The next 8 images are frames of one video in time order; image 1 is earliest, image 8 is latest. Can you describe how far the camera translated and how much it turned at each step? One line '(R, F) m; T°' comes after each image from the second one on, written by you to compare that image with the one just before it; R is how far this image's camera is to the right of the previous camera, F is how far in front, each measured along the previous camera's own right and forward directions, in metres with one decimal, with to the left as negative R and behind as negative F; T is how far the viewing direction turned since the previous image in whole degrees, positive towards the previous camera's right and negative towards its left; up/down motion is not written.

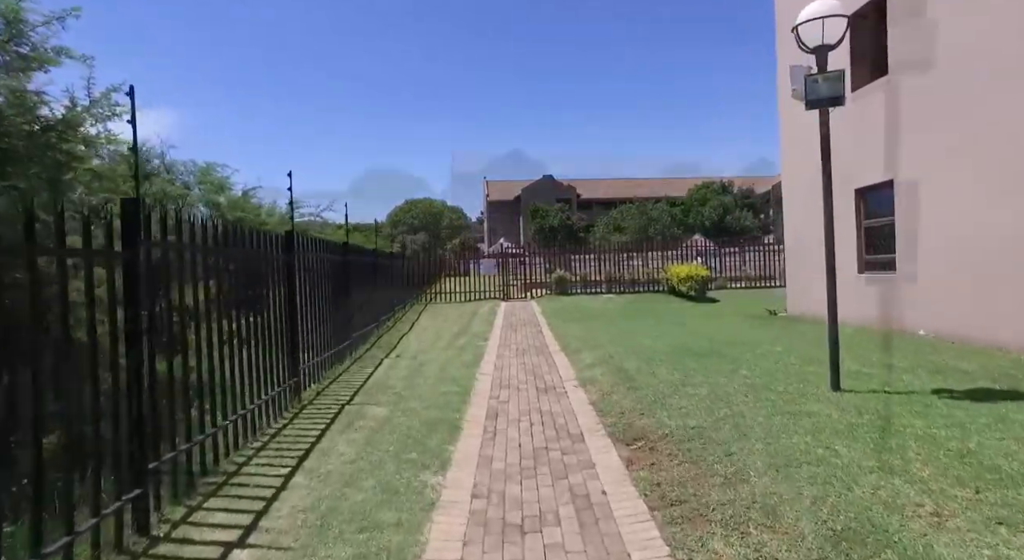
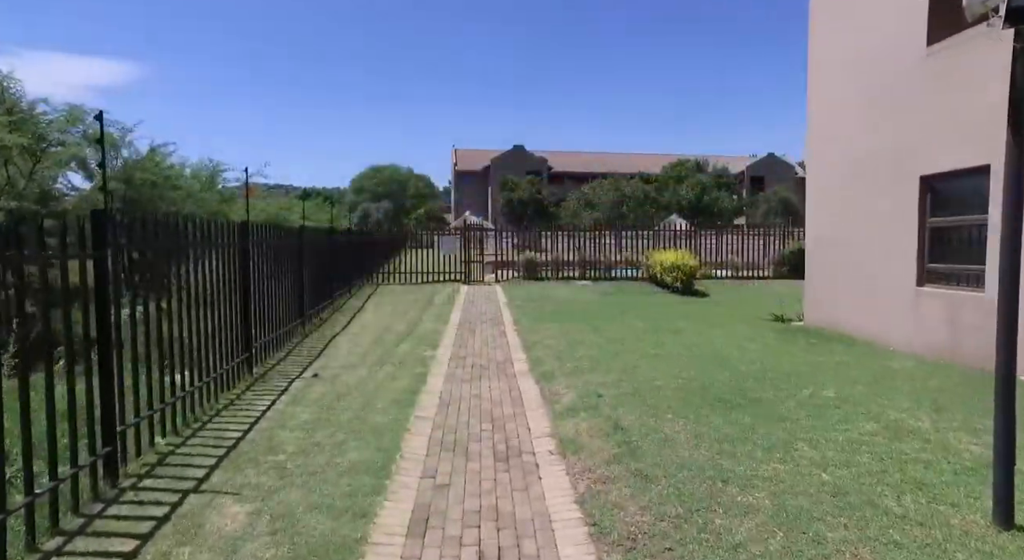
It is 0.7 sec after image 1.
(+0.1, +2.2) m; +3°
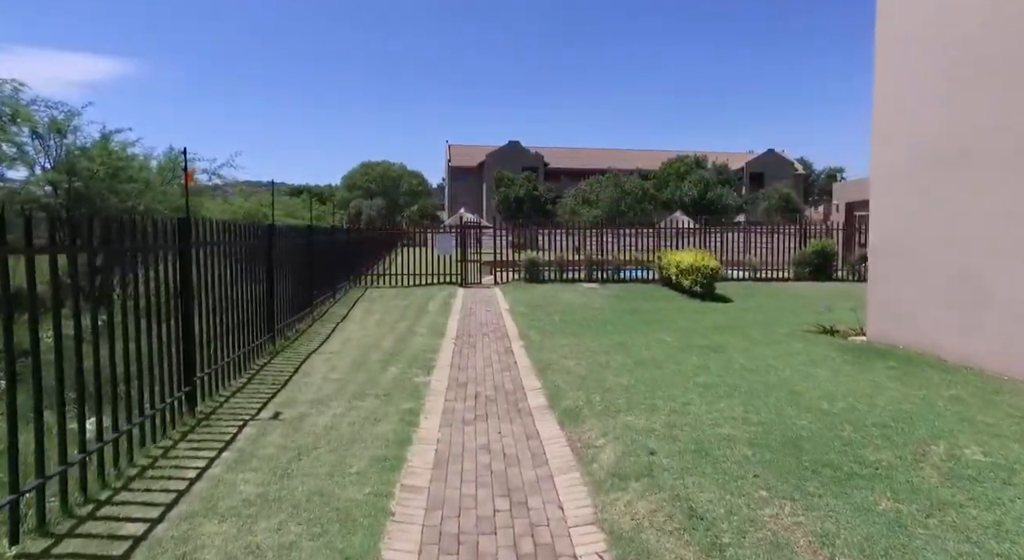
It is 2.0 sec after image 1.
(-0.2, +1.5) m; +1°
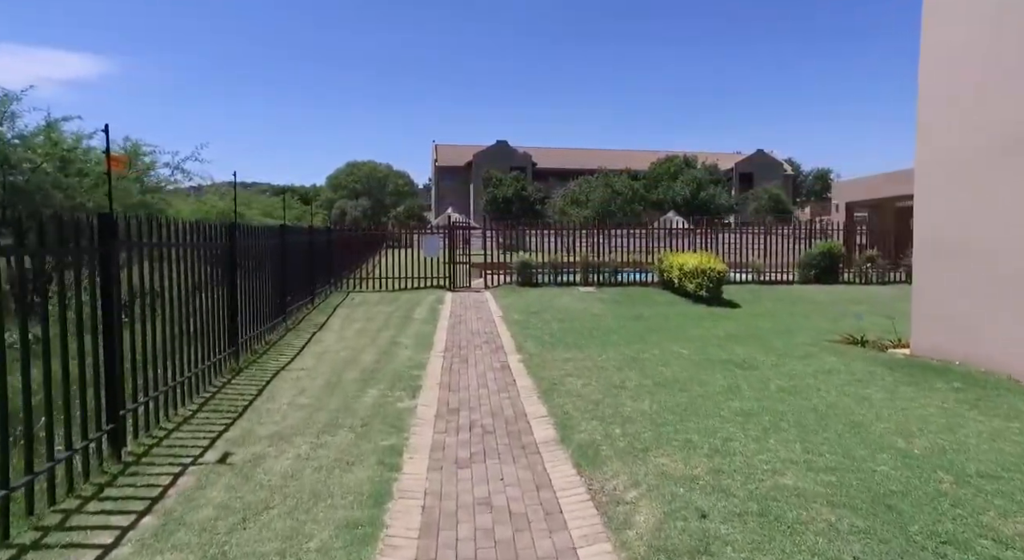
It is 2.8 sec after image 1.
(-0.1, +1.0) m; +1°
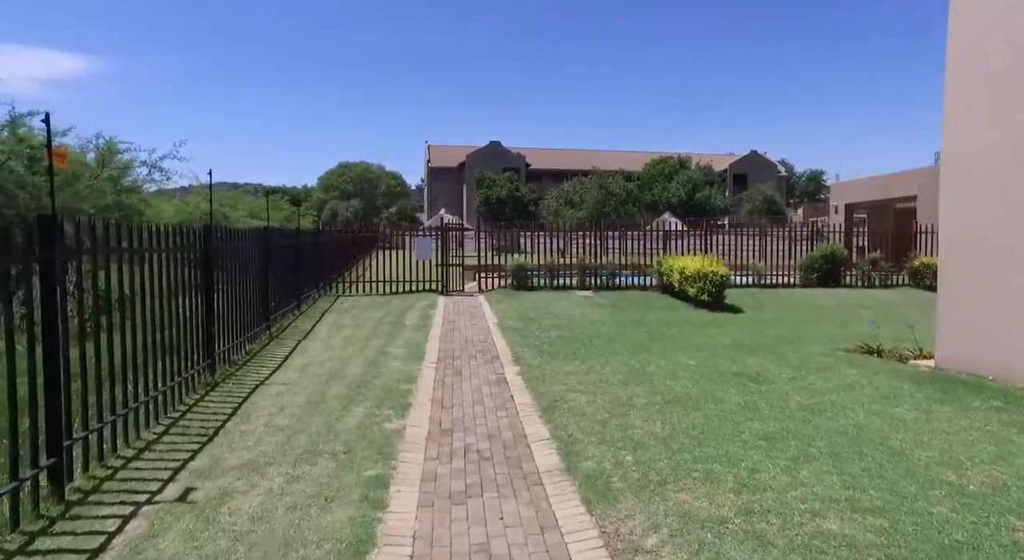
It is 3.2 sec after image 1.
(-0.1, +0.5) m; +1°
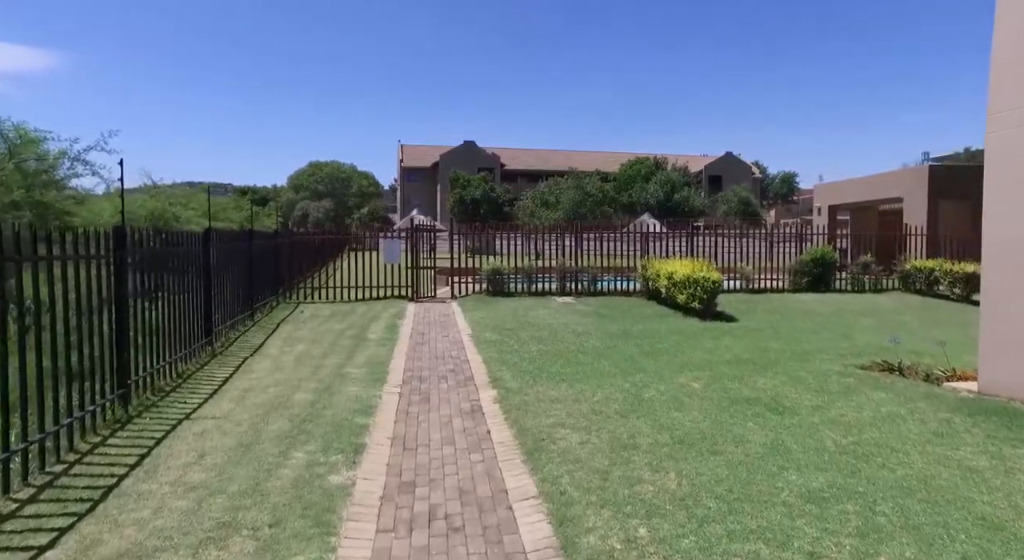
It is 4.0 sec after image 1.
(0.0, +1.1) m; +2°
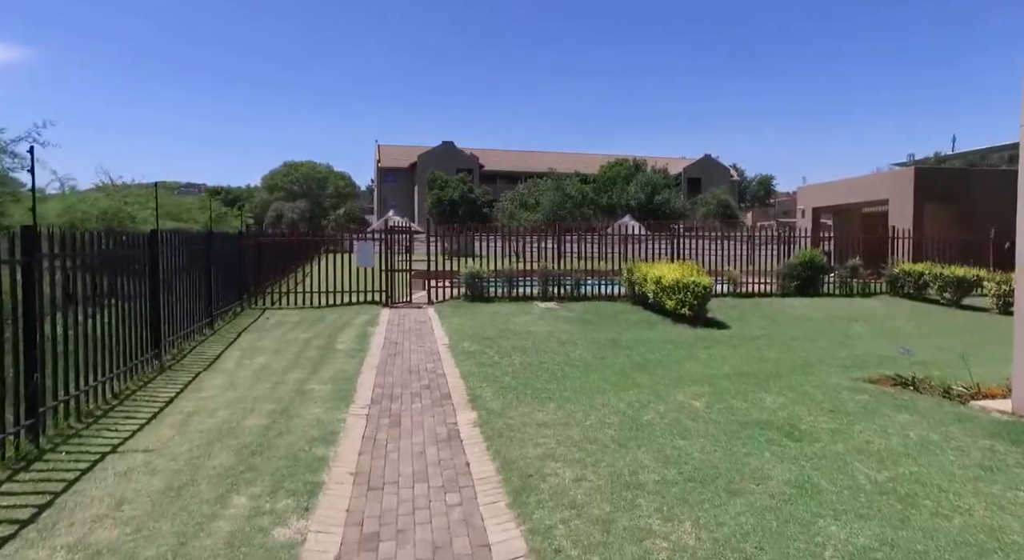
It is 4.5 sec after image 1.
(0.0, +0.7) m; +2°
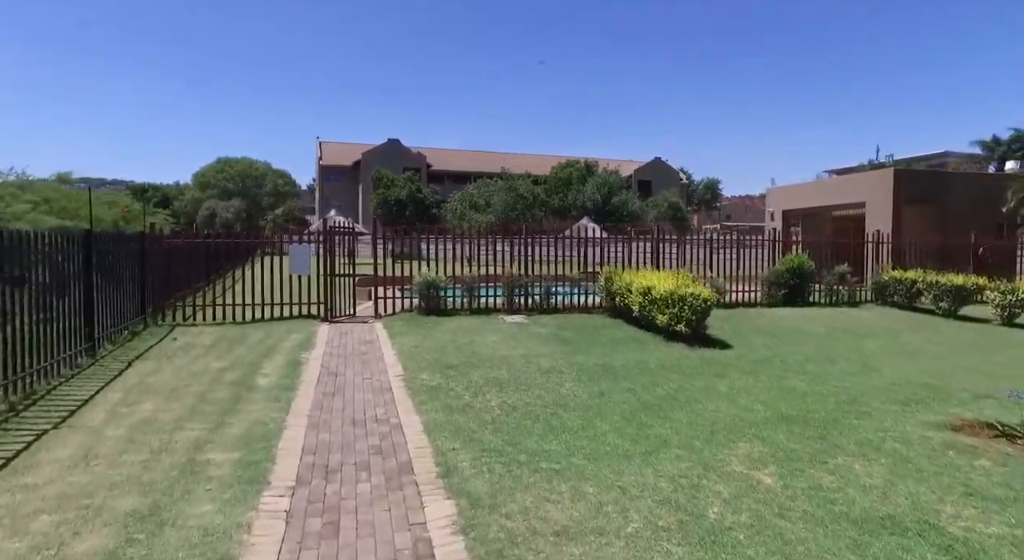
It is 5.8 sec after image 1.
(-0.3, +2.0) m; +5°
